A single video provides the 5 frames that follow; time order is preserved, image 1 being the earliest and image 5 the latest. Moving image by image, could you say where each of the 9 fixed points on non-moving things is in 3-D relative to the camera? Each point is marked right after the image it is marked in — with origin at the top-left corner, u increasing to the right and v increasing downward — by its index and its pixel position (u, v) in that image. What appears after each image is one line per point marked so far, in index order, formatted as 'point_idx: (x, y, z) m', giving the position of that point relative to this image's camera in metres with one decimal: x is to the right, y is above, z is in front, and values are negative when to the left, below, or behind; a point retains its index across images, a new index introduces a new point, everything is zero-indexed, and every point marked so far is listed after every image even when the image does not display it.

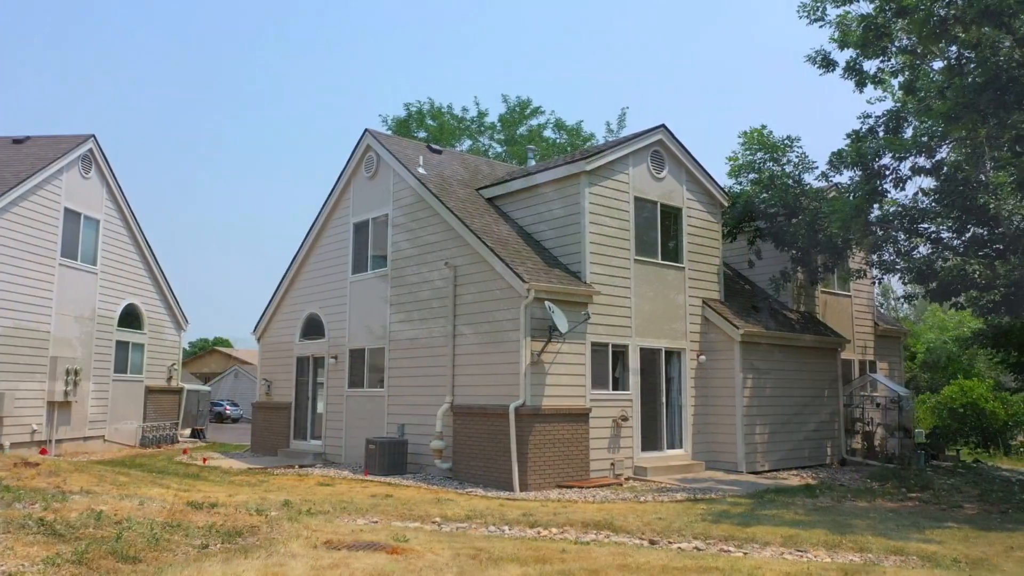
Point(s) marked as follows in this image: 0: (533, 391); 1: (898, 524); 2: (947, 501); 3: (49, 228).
0: (+0.3, -1.7, +13.2) m
1: (+4.8, -3.0, +10.1) m
2: (+7.0, -3.4, +13.1) m
3: (-10.3, +1.3, +18.0) m
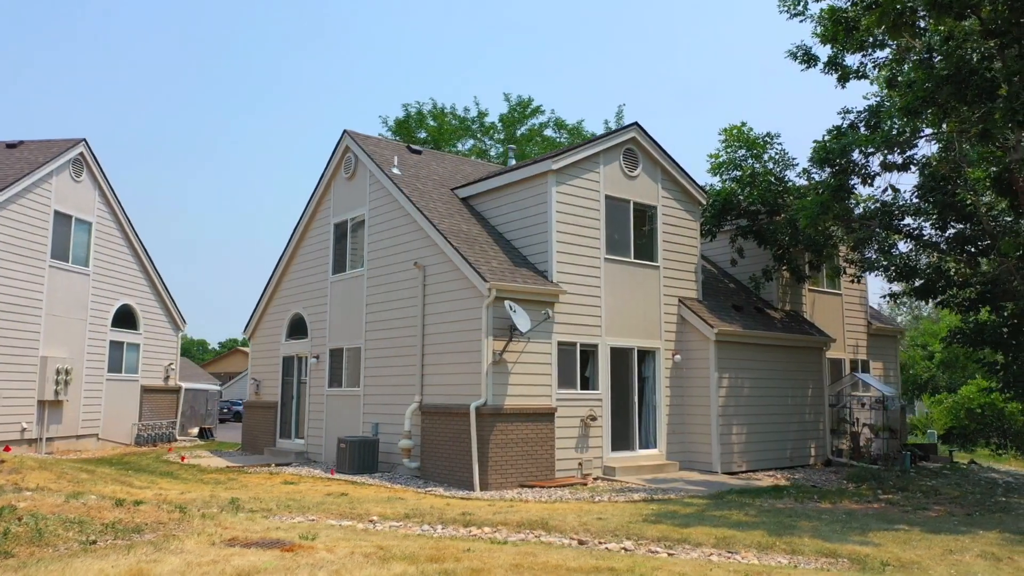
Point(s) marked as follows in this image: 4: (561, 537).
0: (-0.3, -1.7, +13.2) m
1: (+4.1, -2.9, +10.0) m
2: (+6.4, -3.4, +12.8) m
3: (-10.8, +1.3, +18.4) m
4: (+0.5, -2.7, +8.8) m
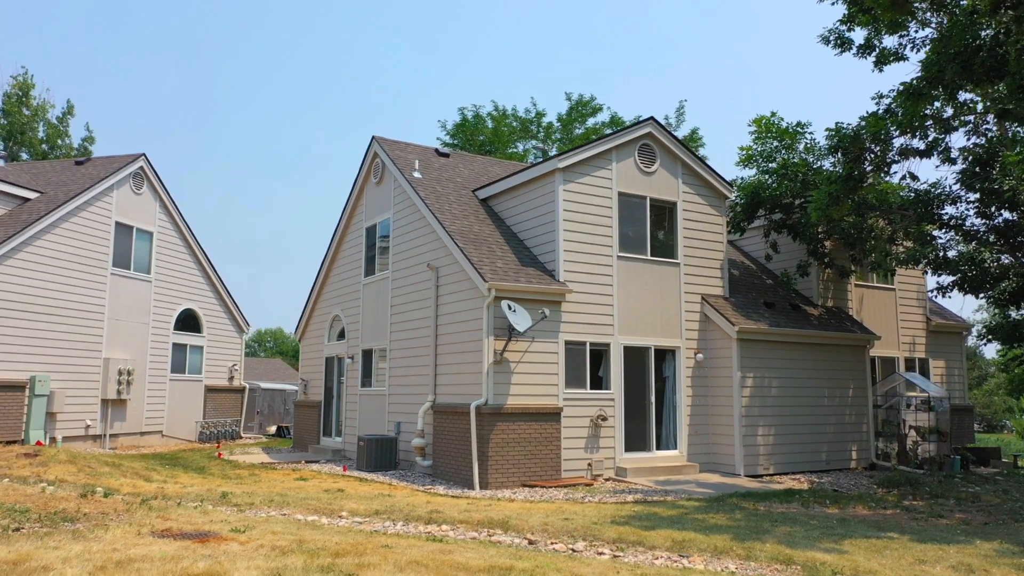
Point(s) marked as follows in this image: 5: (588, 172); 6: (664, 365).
0: (-0.3, -1.7, +13.2) m
1: (+3.7, -2.9, +9.5) m
2: (+6.4, -3.3, +12.0) m
3: (-10.0, +1.1, +19.7) m
4: (0.0, -2.7, +8.7) m
5: (+1.4, +2.1, +14.8) m
6: (+2.9, -1.5, +15.4) m
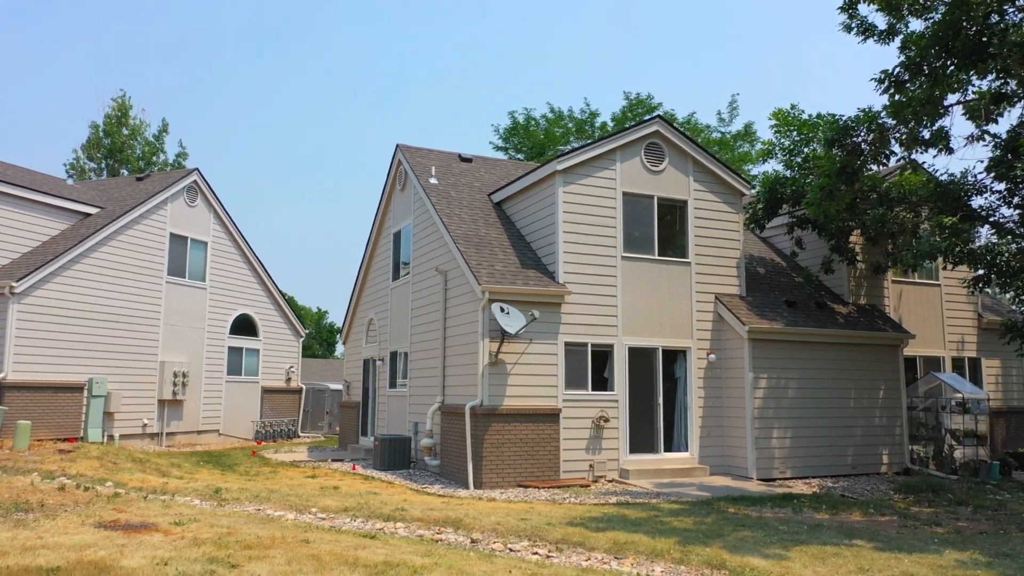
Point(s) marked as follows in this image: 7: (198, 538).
0: (-0.3, -1.7, +13.4) m
1: (+3.1, -2.8, +9.2) m
2: (+6.1, -3.2, +11.4) m
3: (-9.3, +0.9, +21.1) m
4: (-0.6, -2.7, +8.9) m
5: (+1.4, +2.1, +14.7) m
6: (+3.0, -1.5, +15.2) m
7: (-2.8, -2.3, +7.3) m
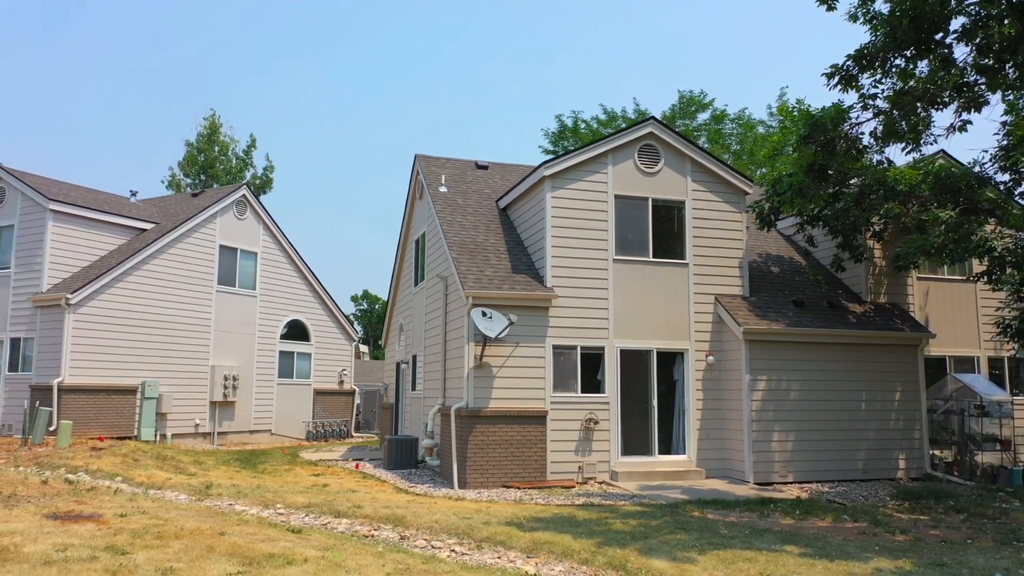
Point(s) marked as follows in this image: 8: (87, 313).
0: (-0.6, -1.8, +13.8) m
1: (+2.3, -2.9, +9.2) m
2: (+5.6, -3.2, +11.0) m
3: (-8.6, +0.7, +22.5) m
4: (-1.4, -2.8, +9.4) m
5: (+1.3, +2.0, +14.9) m
6: (+3.0, -1.5, +15.1) m
7: (-3.8, -2.4, +8.0) m
8: (-10.2, -0.6, +19.4) m
